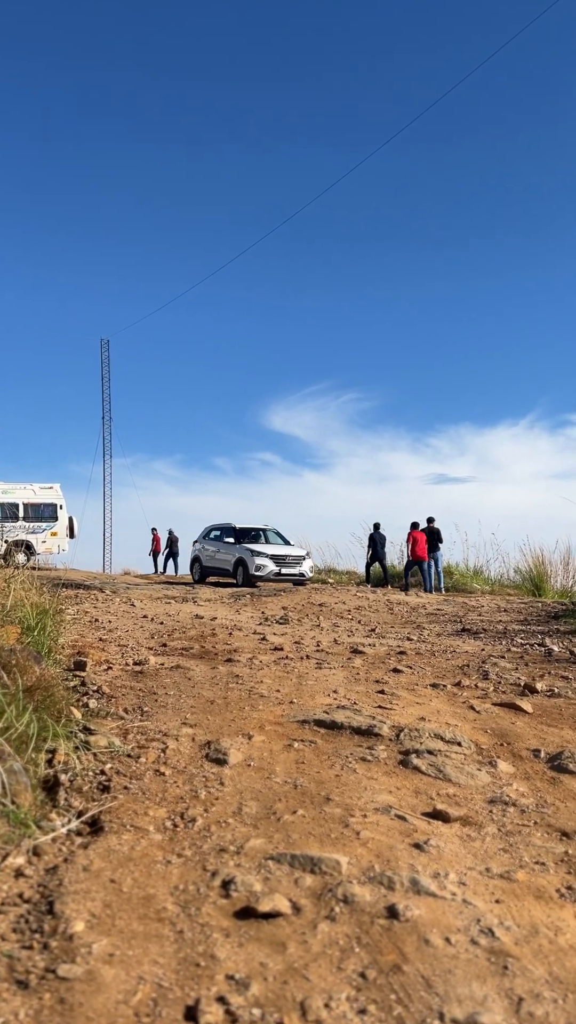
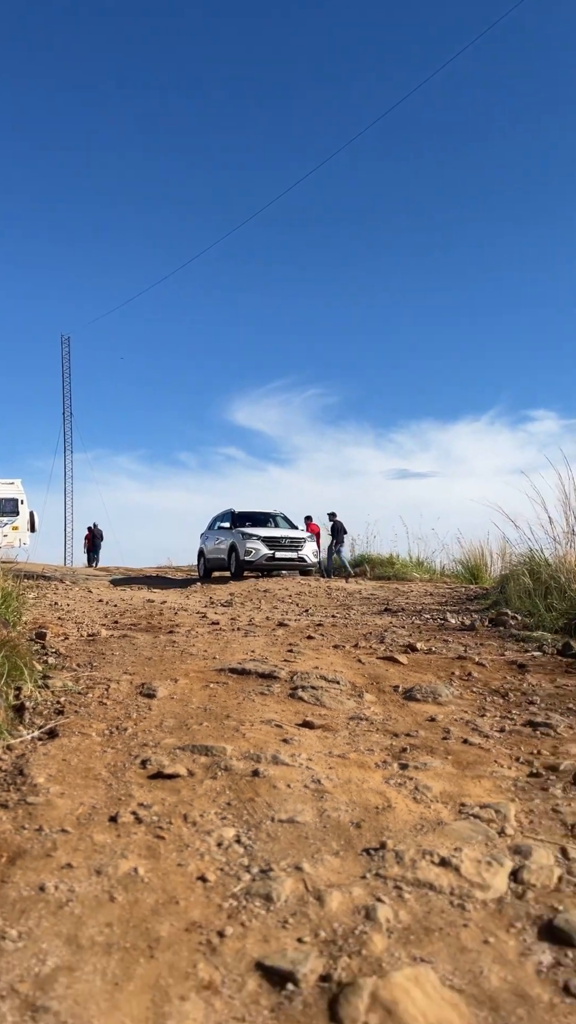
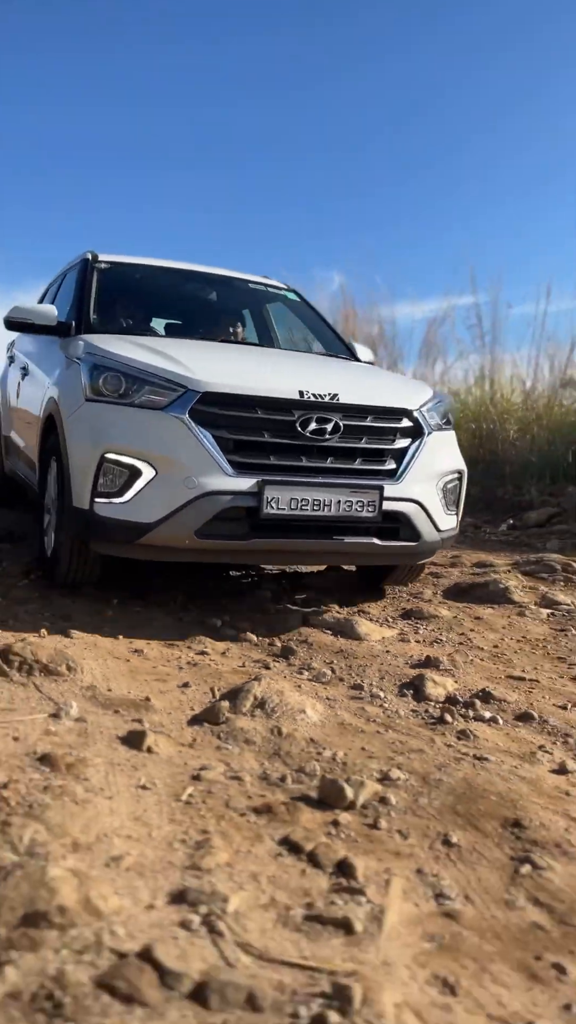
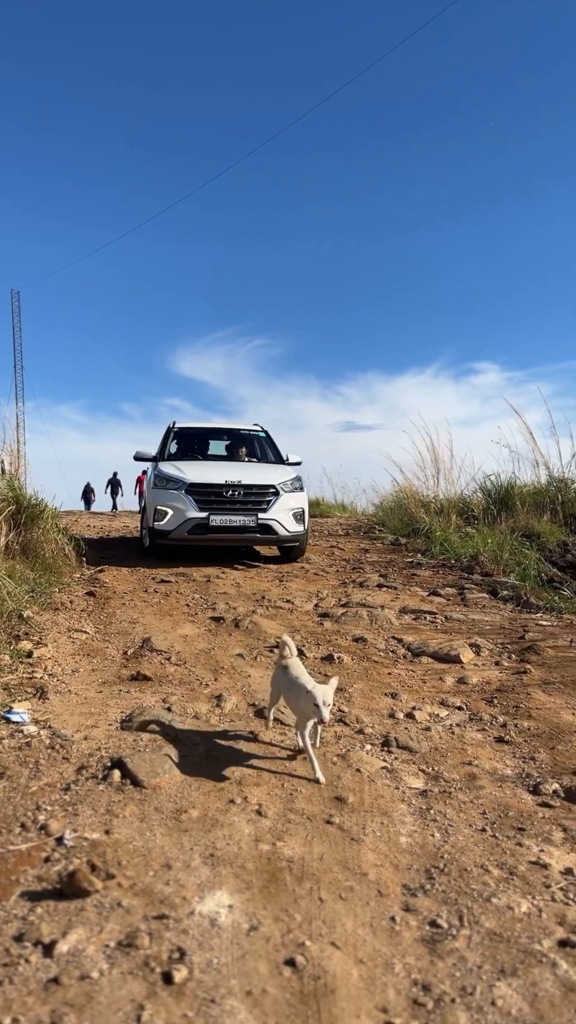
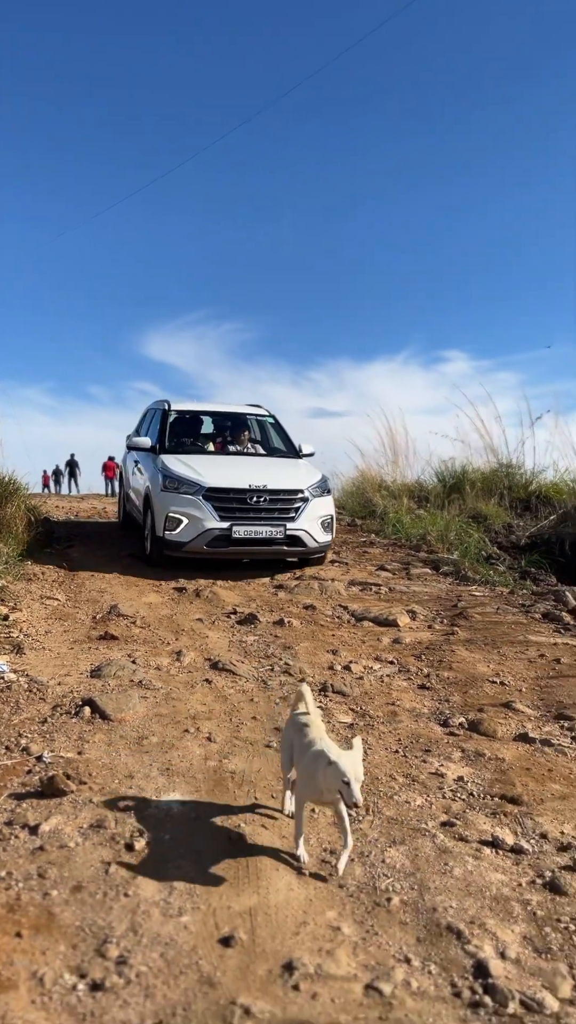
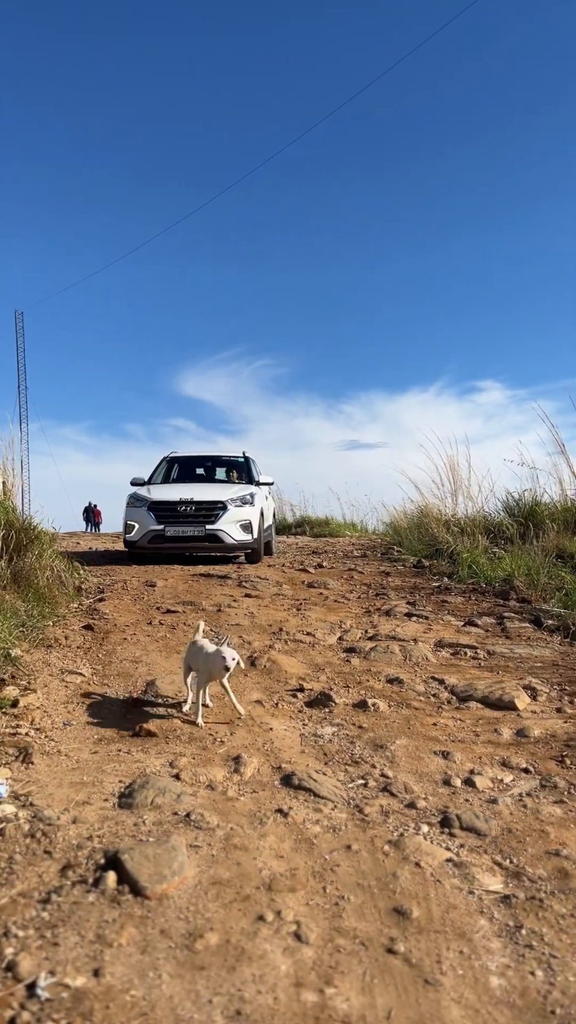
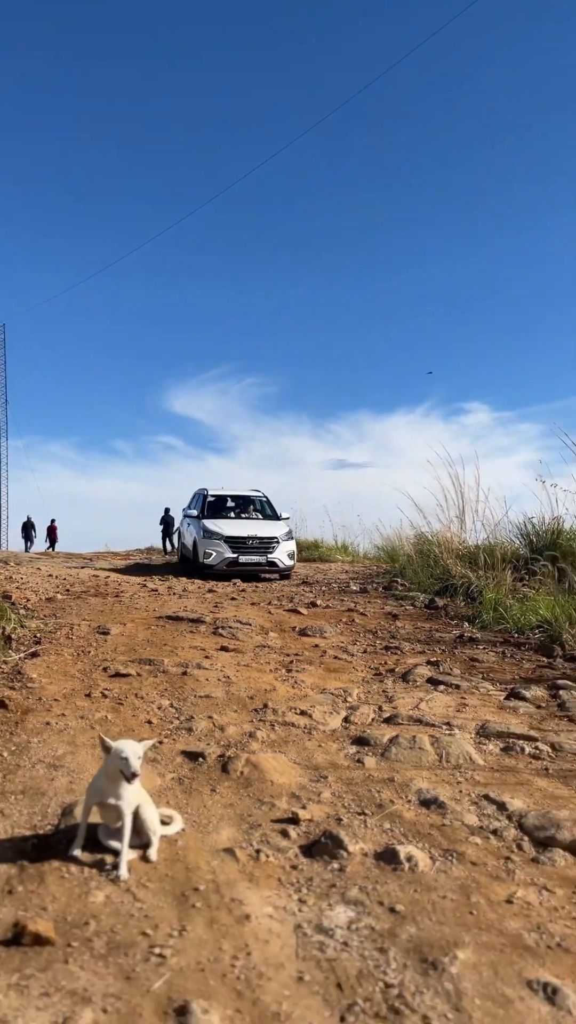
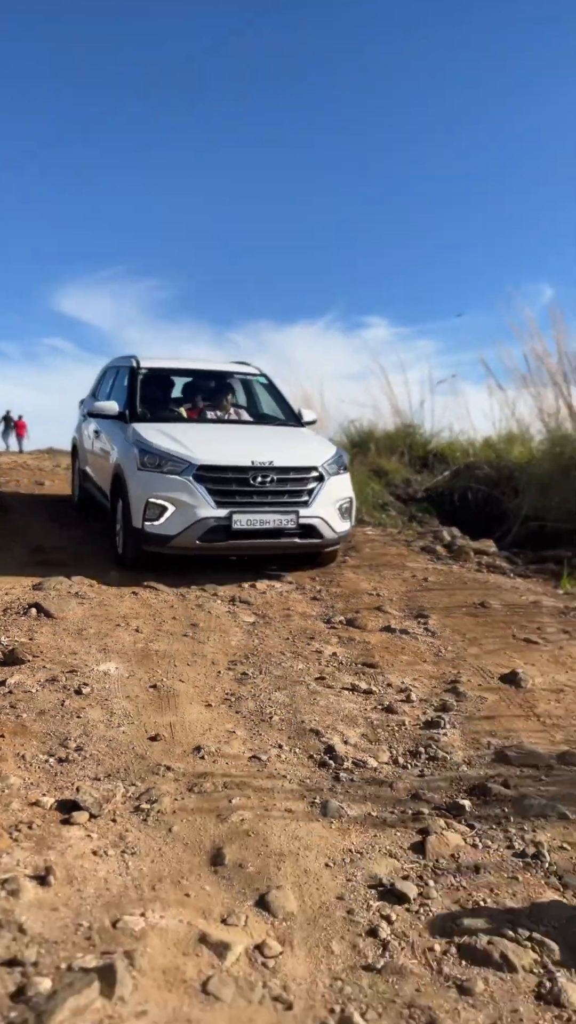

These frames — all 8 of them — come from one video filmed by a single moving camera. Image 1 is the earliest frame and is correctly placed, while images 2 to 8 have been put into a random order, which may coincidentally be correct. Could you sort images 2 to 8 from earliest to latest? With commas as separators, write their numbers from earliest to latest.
2, 7, 6, 4, 5, 8, 3
